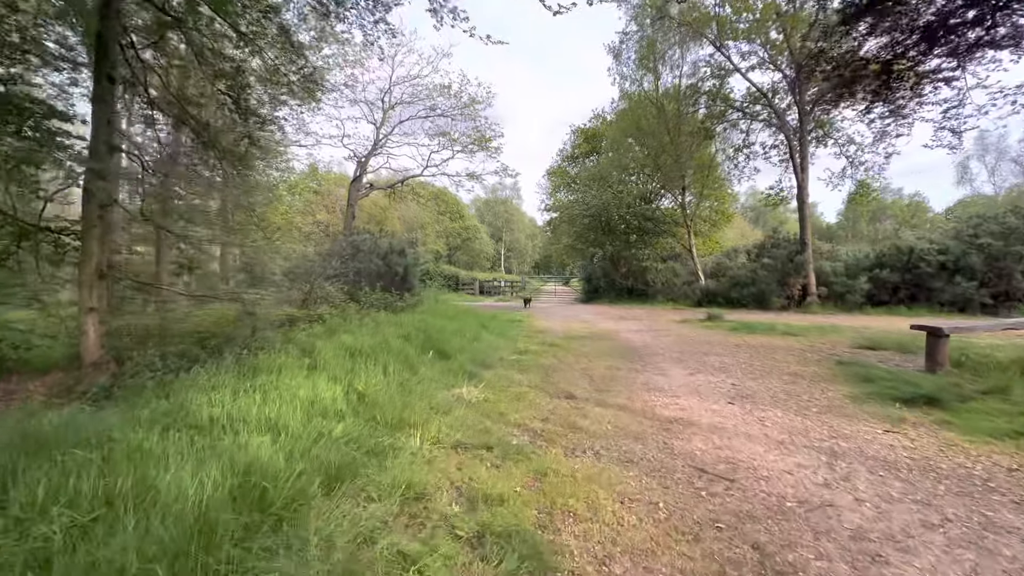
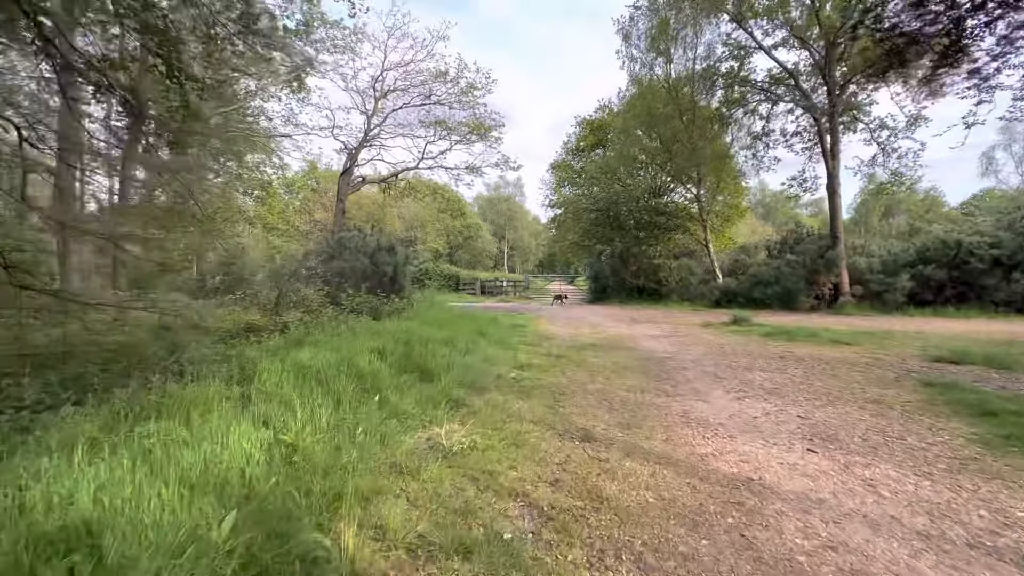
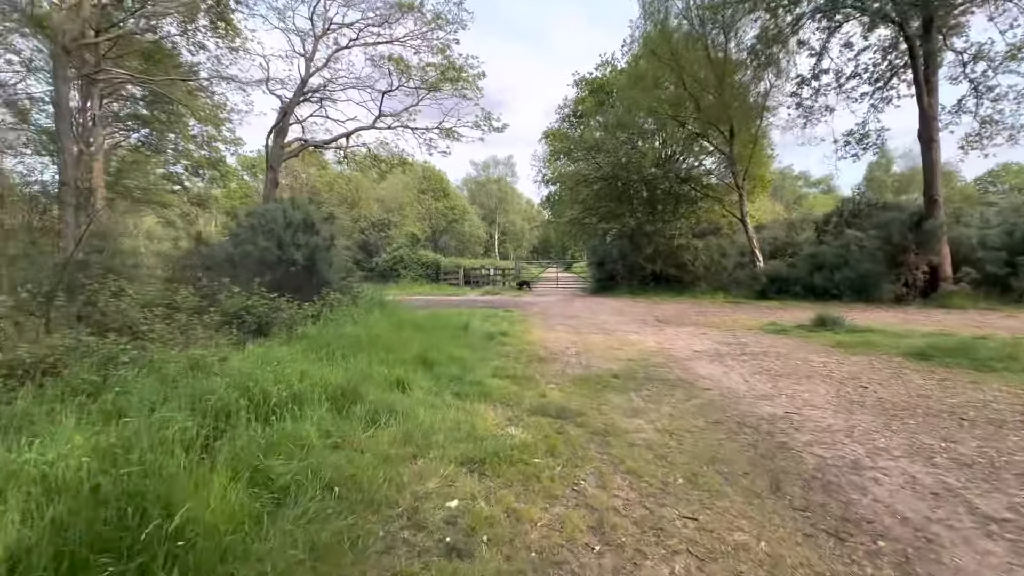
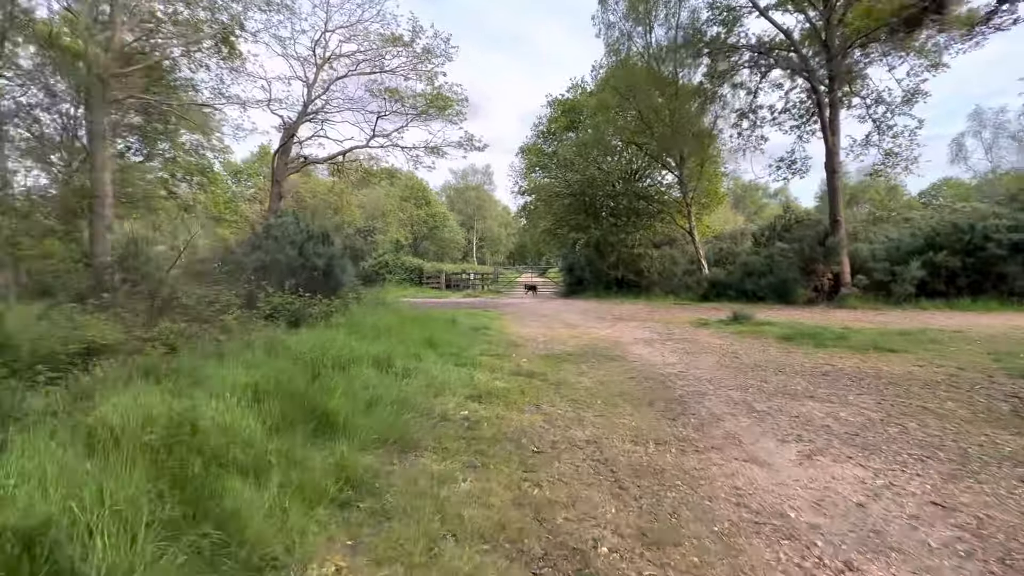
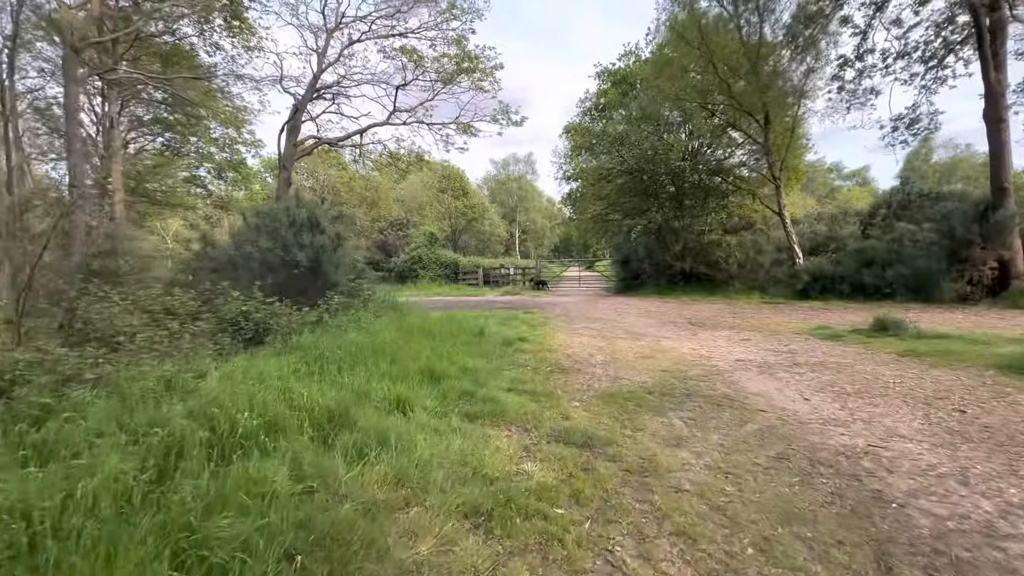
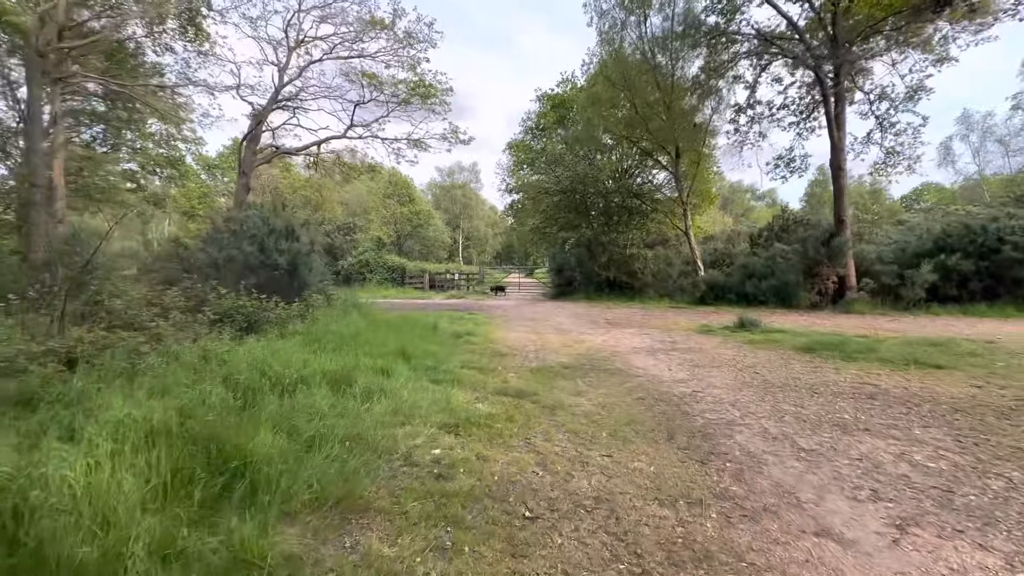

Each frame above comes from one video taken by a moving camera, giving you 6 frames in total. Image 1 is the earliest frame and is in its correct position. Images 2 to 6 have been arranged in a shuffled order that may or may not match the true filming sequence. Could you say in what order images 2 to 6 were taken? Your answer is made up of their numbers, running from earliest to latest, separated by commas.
2, 4, 6, 3, 5
